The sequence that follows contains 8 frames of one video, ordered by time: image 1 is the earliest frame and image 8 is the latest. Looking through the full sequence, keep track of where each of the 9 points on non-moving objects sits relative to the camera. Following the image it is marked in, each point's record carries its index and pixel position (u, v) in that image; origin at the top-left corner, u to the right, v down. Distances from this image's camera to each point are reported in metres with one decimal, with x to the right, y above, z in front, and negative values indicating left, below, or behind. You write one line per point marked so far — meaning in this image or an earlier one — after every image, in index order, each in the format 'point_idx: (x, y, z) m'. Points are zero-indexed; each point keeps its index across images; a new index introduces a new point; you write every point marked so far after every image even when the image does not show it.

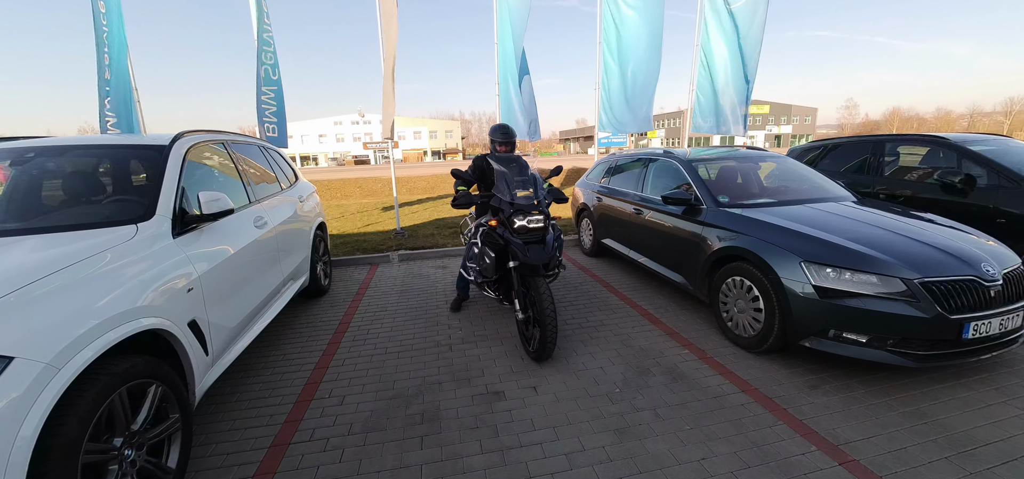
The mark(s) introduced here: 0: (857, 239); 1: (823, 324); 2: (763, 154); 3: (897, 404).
0: (+2.7, 0.0, +3.2) m
1: (+2.3, -0.6, +3.1) m
2: (+3.0, +1.0, +4.9) m
3: (+2.8, -1.2, +3.0) m
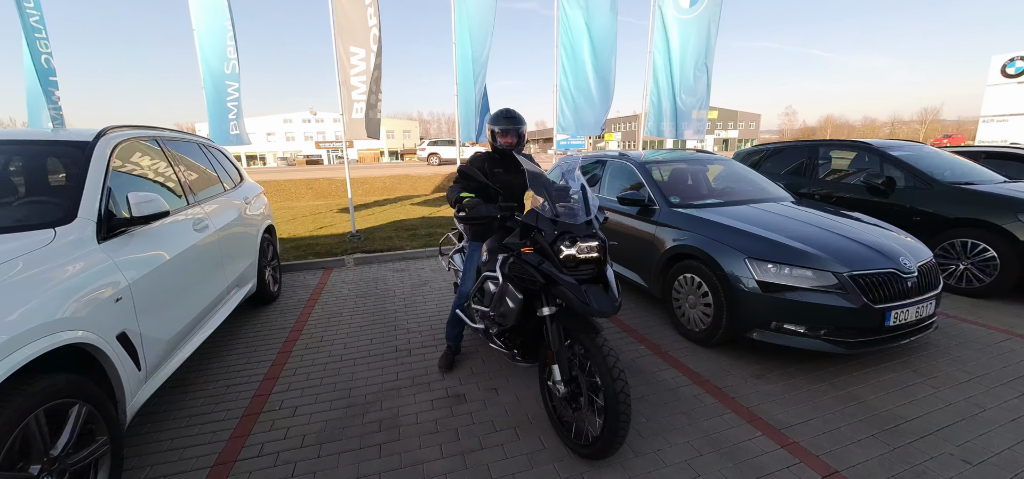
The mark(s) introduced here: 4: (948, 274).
0: (+2.4, 0.0, +3.4) m
1: (+2.0, -0.6, +3.3) m
2: (+2.5, +1.1, +5.2) m
3: (+2.5, -1.2, +3.2) m
4: (+4.4, -0.3, +4.1) m
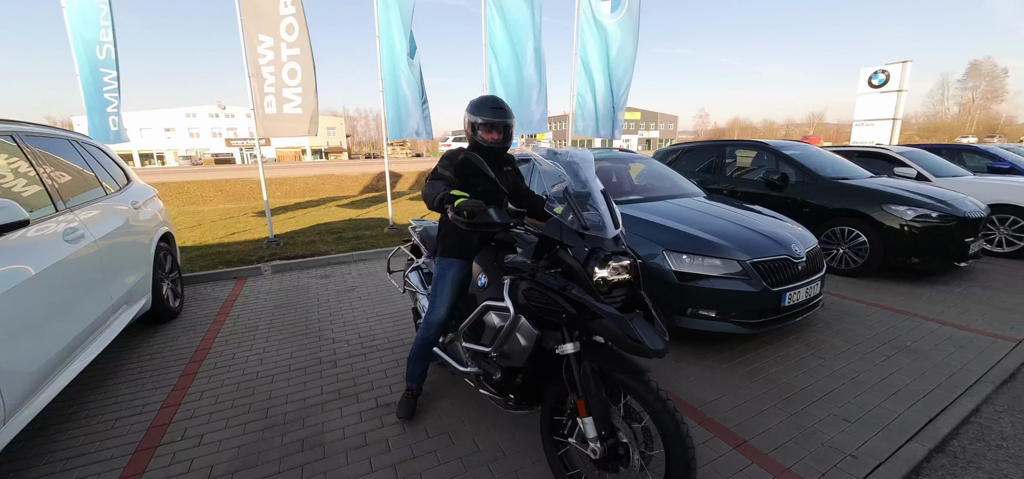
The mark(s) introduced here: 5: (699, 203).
0: (+1.8, +0.1, +3.7) m
1: (+1.5, -0.6, +3.5) m
2: (+1.6, +1.1, +5.5) m
3: (+2.0, -1.1, +3.5) m
4: (+3.7, -0.1, +4.7) m
5: (+2.0, +0.4, +4.5) m
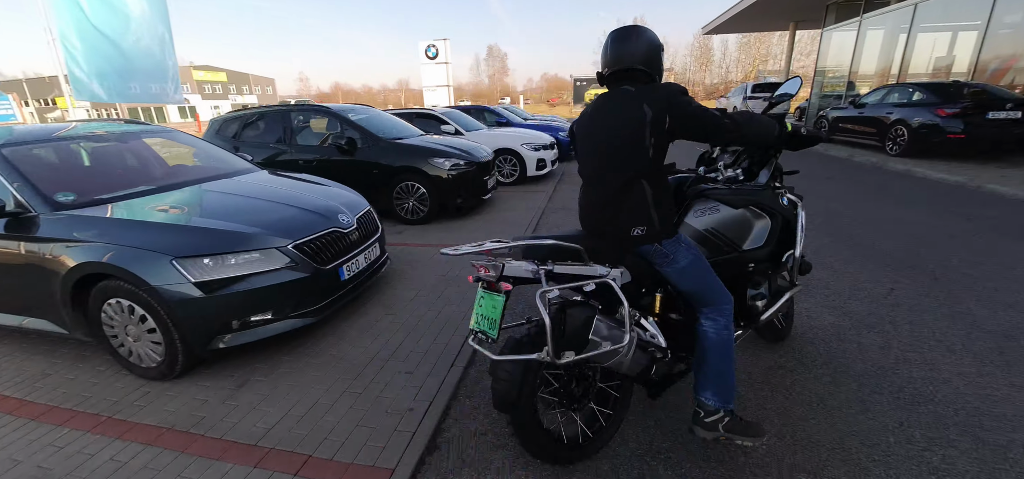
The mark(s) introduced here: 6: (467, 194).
0: (-2.0, +0.2, +3.1) m
1: (-1.9, -0.5, +2.8) m
2: (-3.6, +1.1, +4.0) m
3: (-1.5, -0.9, +3.3) m
4: (-1.4, +0.4, +5.2) m
5: (-2.4, +0.5, +3.7) m
6: (-0.6, +0.6, +5.1) m
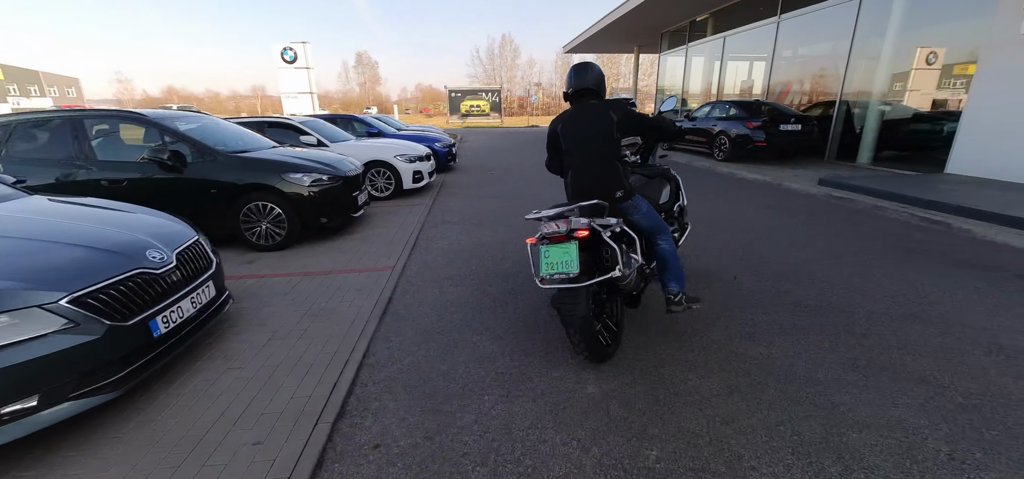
0: (-2.7, -0.1, +2.2) m
1: (-2.6, -0.8, +2.0) m
2: (-4.6, +0.6, +2.7) m
3: (-2.2, -1.2, +2.5) m
4: (-2.8, +0.1, +4.4) m
5: (-3.4, +0.2, +2.7) m
6: (-2.0, +0.3, +4.5) m
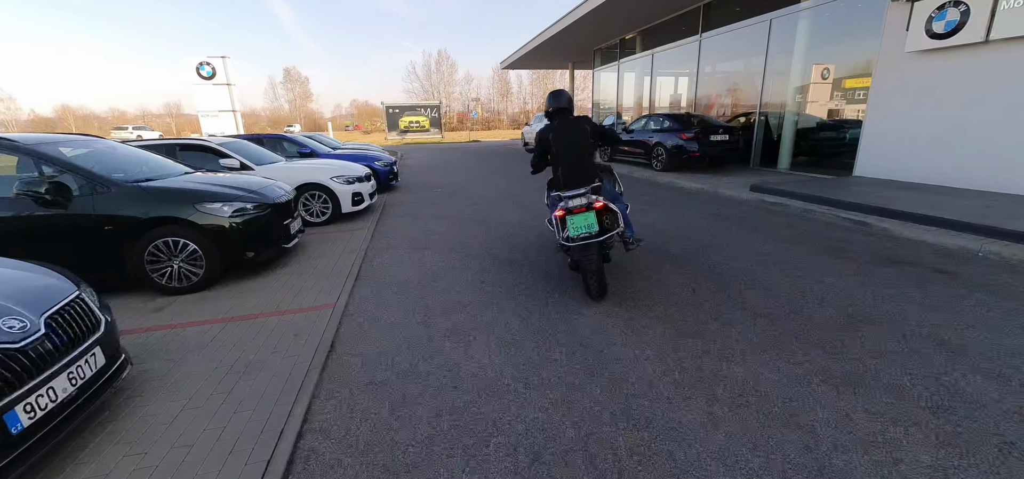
0: (-2.9, -0.4, +1.6) m
1: (-2.6, -1.1, +1.4) m
2: (-4.8, +0.2, +1.9) m
3: (-2.4, -1.5, +2.0) m
4: (-3.2, -0.3, +3.8) m
5: (-3.6, -0.2, +2.1) m
6: (-2.5, -0.1, +4.0) m
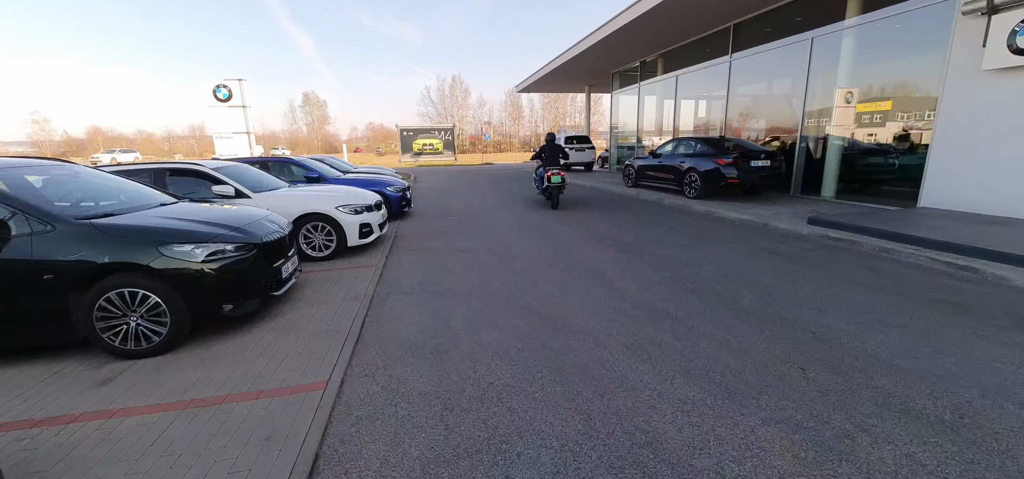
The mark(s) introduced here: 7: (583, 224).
0: (-2.6, -0.7, +0.8) m
1: (-2.4, -1.3, +0.6) m
2: (-4.6, 0.0, +1.2) m
3: (-2.1, -1.8, +1.1) m
4: (-2.9, -0.7, +3.0) m
5: (-3.3, -0.5, +1.3) m
6: (-2.2, -0.4, +3.3) m
7: (+1.4, +0.3, +7.8) m
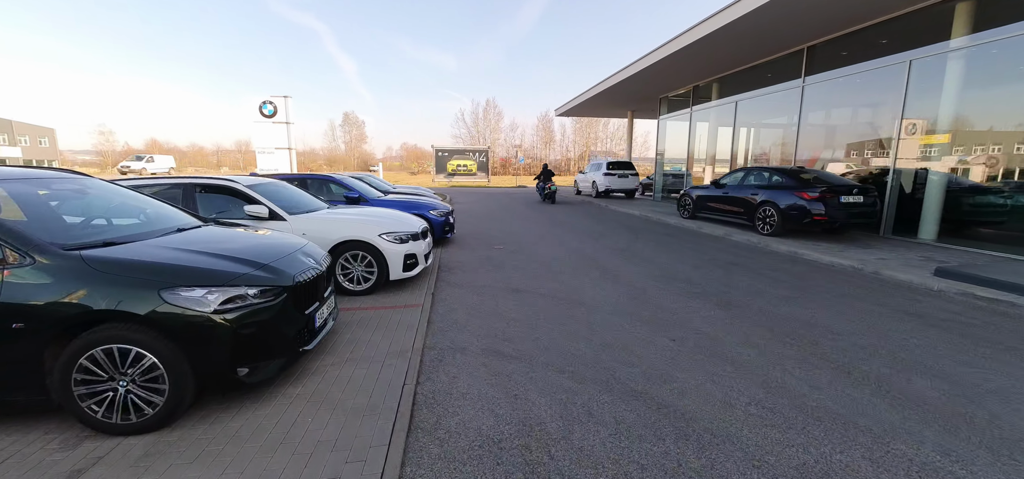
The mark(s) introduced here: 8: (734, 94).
0: (-2.2, -0.8, +0.1) m
1: (-2.0, -1.4, -0.2) m
2: (-4.0, -0.1, +0.6) m
3: (-1.7, -1.9, +0.3) m
4: (-2.3, -0.9, +2.3) m
5: (-2.8, -0.6, +0.6) m
6: (-1.5, -0.7, +2.5) m
7: (+2.3, -0.4, +6.8) m
8: (+8.4, +5.5, +15.5) m
